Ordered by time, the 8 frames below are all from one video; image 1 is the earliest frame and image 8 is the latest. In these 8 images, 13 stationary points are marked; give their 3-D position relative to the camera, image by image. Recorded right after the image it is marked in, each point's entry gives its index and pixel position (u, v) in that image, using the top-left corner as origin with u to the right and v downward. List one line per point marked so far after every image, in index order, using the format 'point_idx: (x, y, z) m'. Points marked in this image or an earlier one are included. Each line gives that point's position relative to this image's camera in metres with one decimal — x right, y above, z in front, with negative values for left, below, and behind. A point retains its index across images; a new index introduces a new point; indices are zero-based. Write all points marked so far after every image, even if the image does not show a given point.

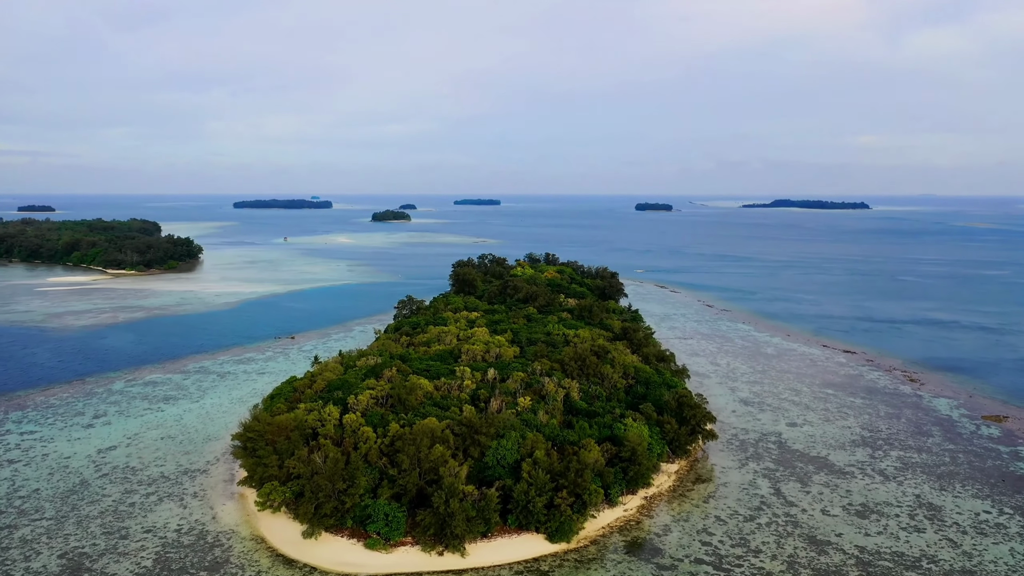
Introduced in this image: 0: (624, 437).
0: (+1.9, -2.5, +16.2) m
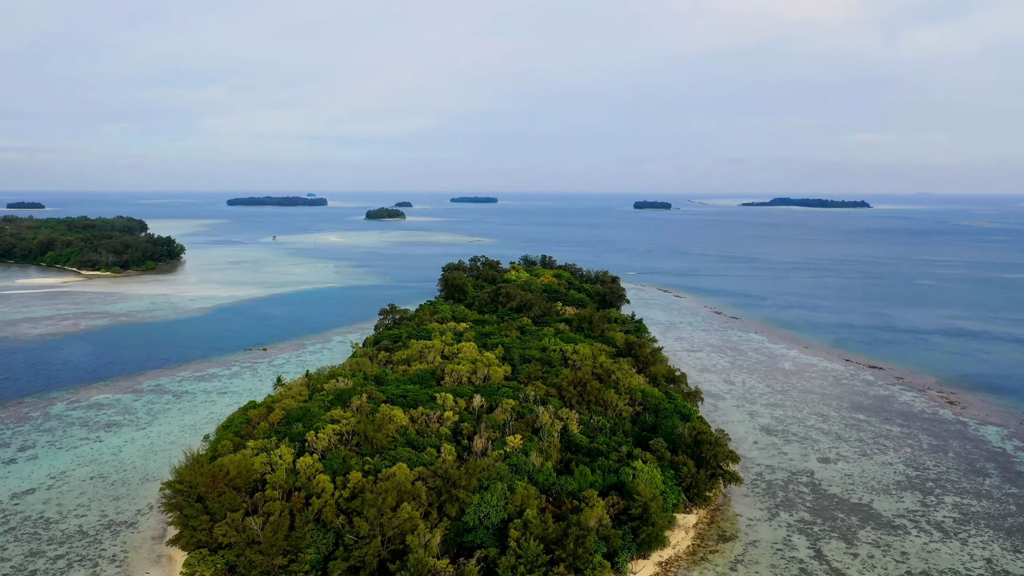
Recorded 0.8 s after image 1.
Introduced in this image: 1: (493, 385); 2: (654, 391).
0: (+1.7, -2.8, +13.4) m
1: (-0.4, -1.9, +19.1) m
2: (+2.9, -2.1, +19.8) m
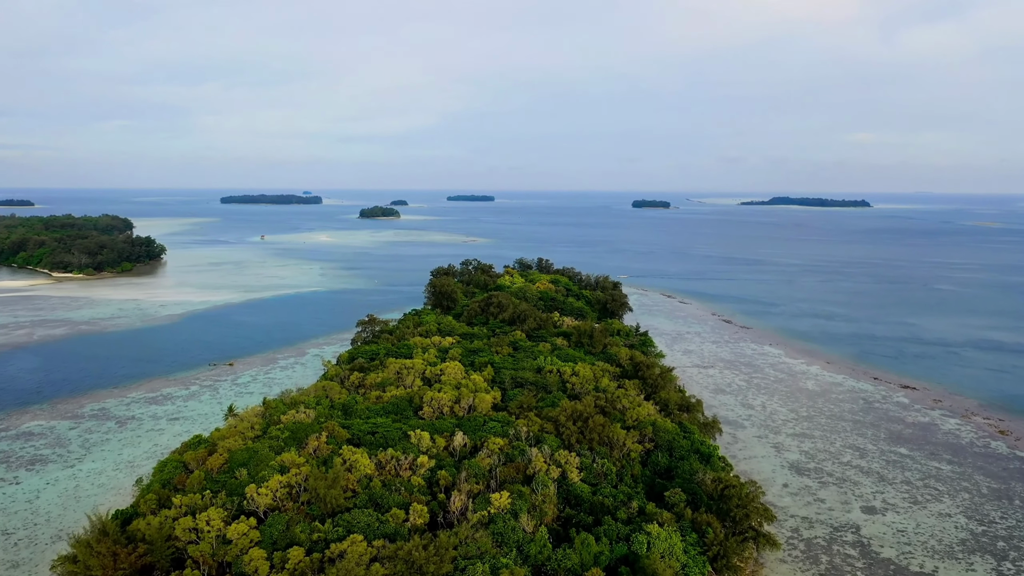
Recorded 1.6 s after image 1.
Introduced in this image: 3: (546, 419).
0: (+1.5, -3.1, +10.6) m
1: (-0.6, -2.2, +16.3) m
2: (+2.7, -2.4, +17.0) m
3: (+0.6, -2.2, +16.1) m
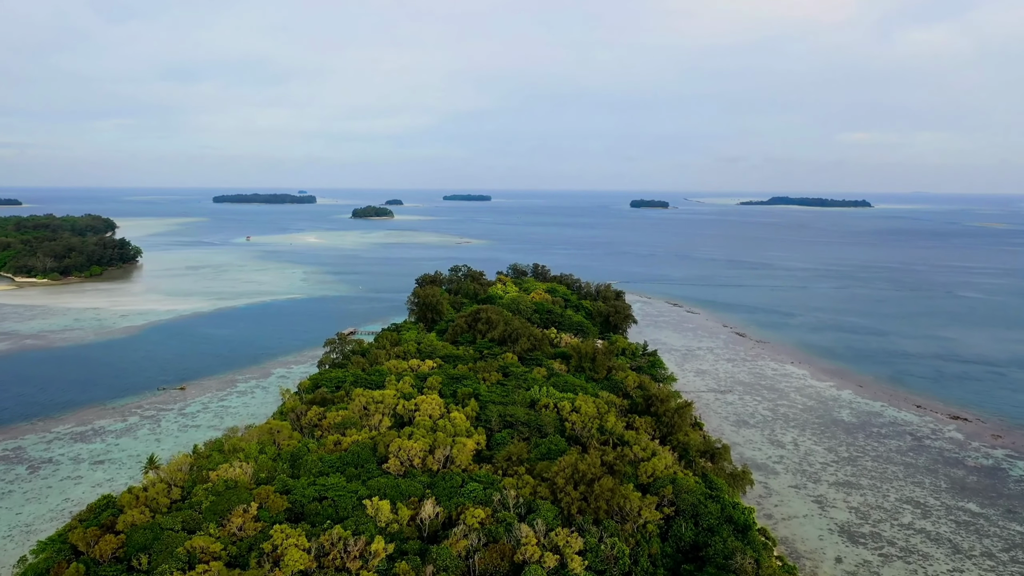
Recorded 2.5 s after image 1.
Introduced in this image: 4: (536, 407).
0: (+1.3, -3.4, +7.4) m
1: (-0.8, -2.6, +13.0) m
2: (+2.5, -2.8, +13.8) m
3: (+0.4, -2.6, +12.9) m
4: (+0.4, -2.1, +17.3) m
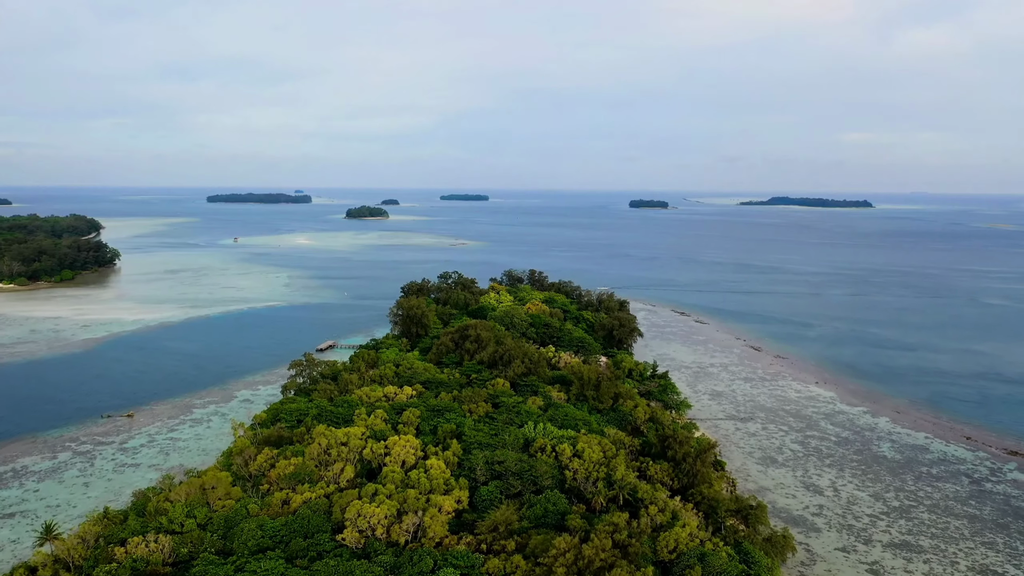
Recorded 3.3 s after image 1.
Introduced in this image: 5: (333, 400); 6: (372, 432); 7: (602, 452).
0: (+1.2, -3.7, +4.6) m
1: (-0.9, -2.9, +10.2) m
2: (+2.4, -3.1, +11.0) m
3: (+0.2, -2.9, +10.1) m
4: (+0.3, -2.4, +14.5) m
5: (-3.3, -2.0, +17.5) m
6: (-2.2, -2.2, +15.3) m
7: (+1.3, -2.4, +14.3) m
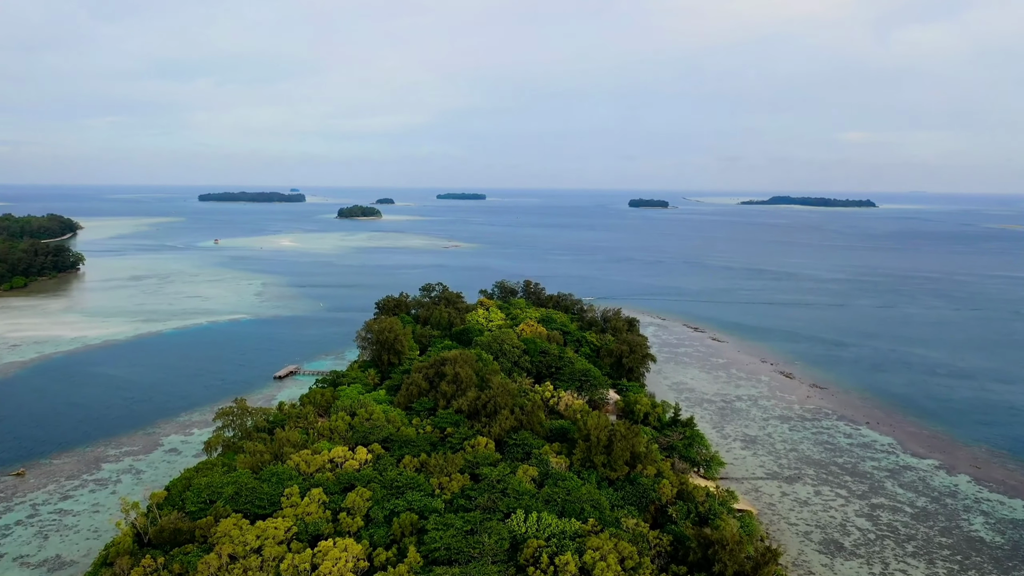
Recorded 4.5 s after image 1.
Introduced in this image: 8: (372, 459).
0: (+1.0, -4.2, +0.4) m
1: (-1.1, -3.3, +6.0) m
2: (+2.2, -3.5, +6.8) m
3: (0.0, -3.3, +5.9) m
4: (+0.1, -2.9, +10.3) m
5: (-3.5, -2.5, +13.3) m
6: (-2.4, -2.7, +11.1) m
7: (+1.1, -2.9, +10.1) m
8: (-2.0, -2.4, +13.8) m
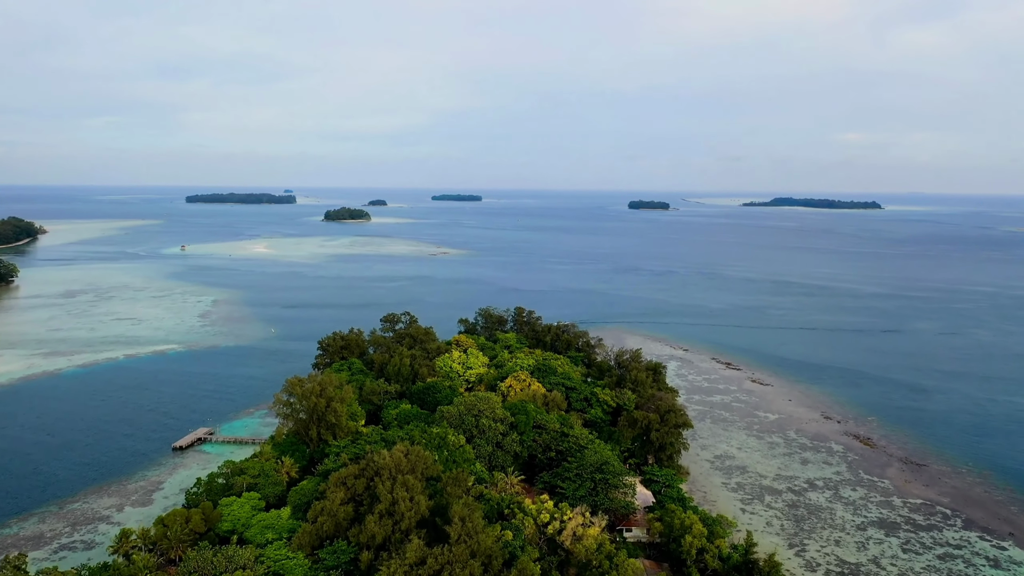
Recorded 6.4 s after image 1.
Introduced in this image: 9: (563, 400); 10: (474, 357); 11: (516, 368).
0: (+0.8, -4.9, -6.2) m
1: (-1.4, -4.1, -0.6) m
2: (+1.9, -4.3, +0.3) m
3: (-0.2, -4.1, -0.7) m
4: (-0.2, -3.6, +3.7) m
5: (-3.7, -3.2, +6.7) m
6: (-2.7, -3.4, +4.5) m
7: (+0.9, -3.6, +3.6) m
8: (-2.3, -3.1, +7.2) m
9: (+0.9, -1.9, +17.2) m
10: (-0.8, -1.4, +19.7) m
11: (+0.1, -1.5, +18.6) m
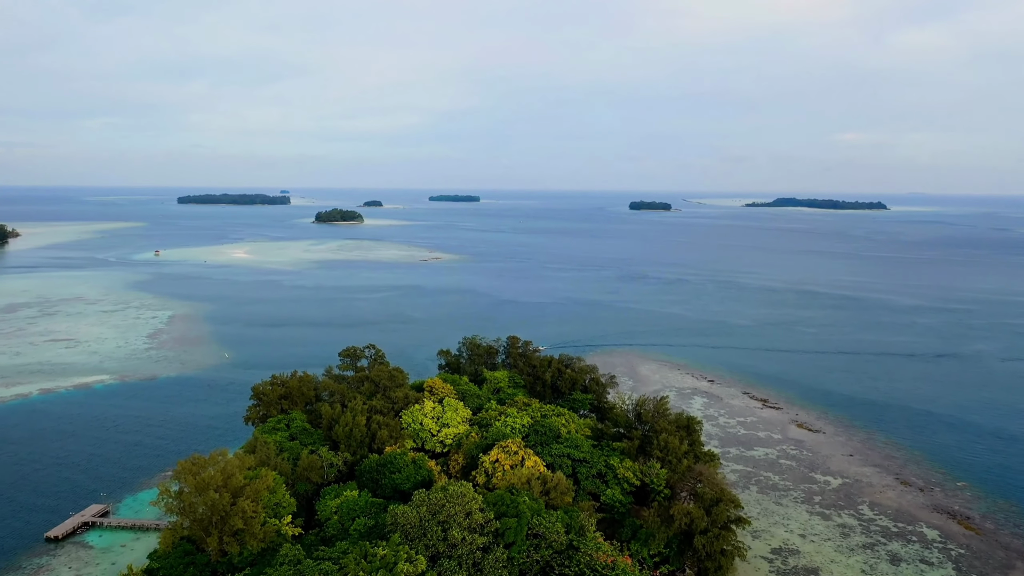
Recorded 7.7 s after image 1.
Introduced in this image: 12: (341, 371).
0: (+0.6, -5.5, -10.8) m
1: (-1.5, -4.6, -5.2) m
2: (+1.8, -4.8, -4.4) m
3: (-0.4, -4.6, -5.3) m
4: (-0.3, -4.2, -0.9) m
5: (-3.9, -3.7, +2.0) m
6: (-2.9, -4.0, -0.1) m
7: (+0.7, -4.1, -1.1) m
8: (-2.4, -3.7, +2.6) m
9: (+0.7, -2.4, +12.5) m
10: (-1.0, -1.9, +15.1) m
11: (-0.1, -2.1, +14.0) m
12: (-3.2, -1.4, +17.6) m
